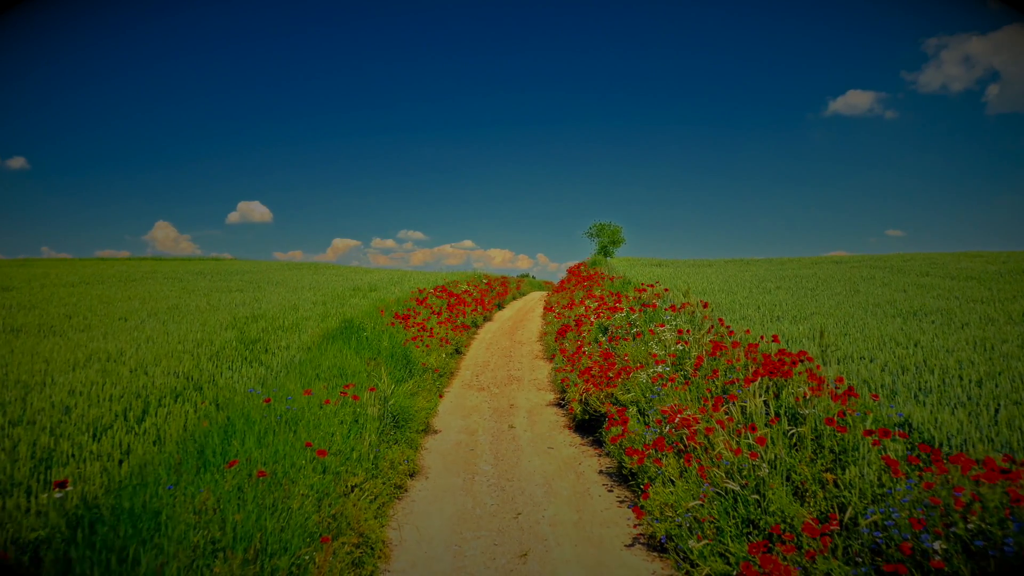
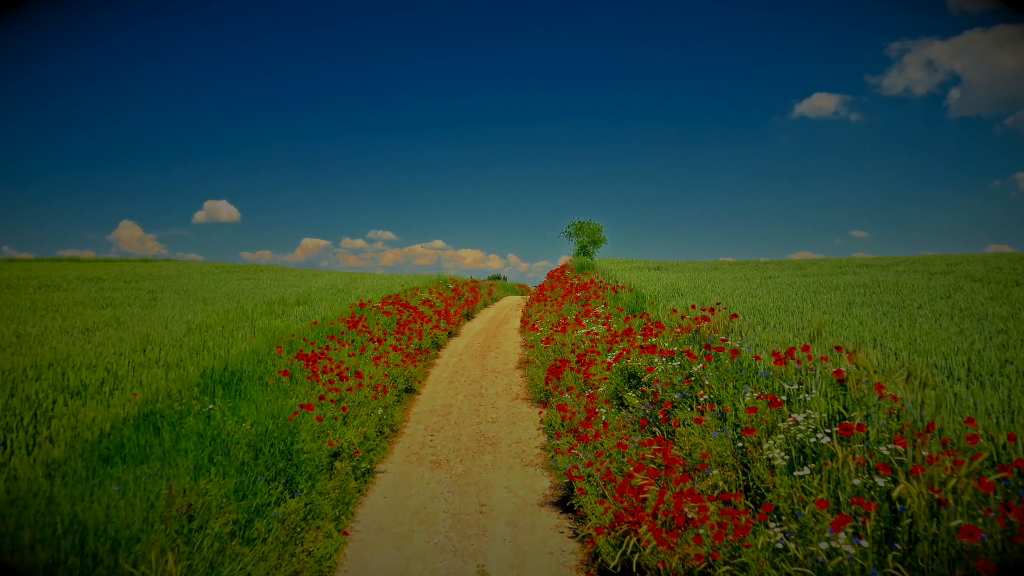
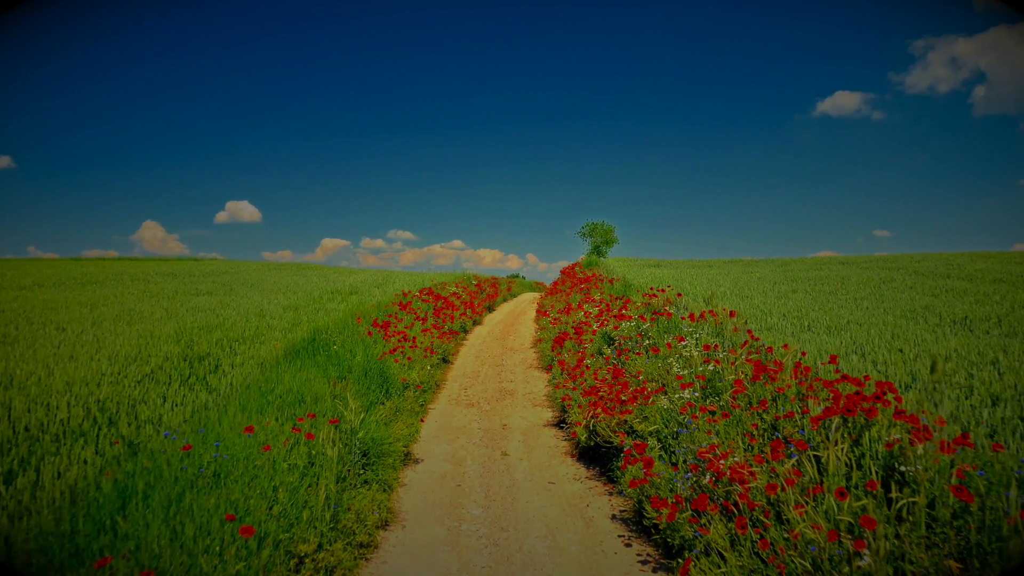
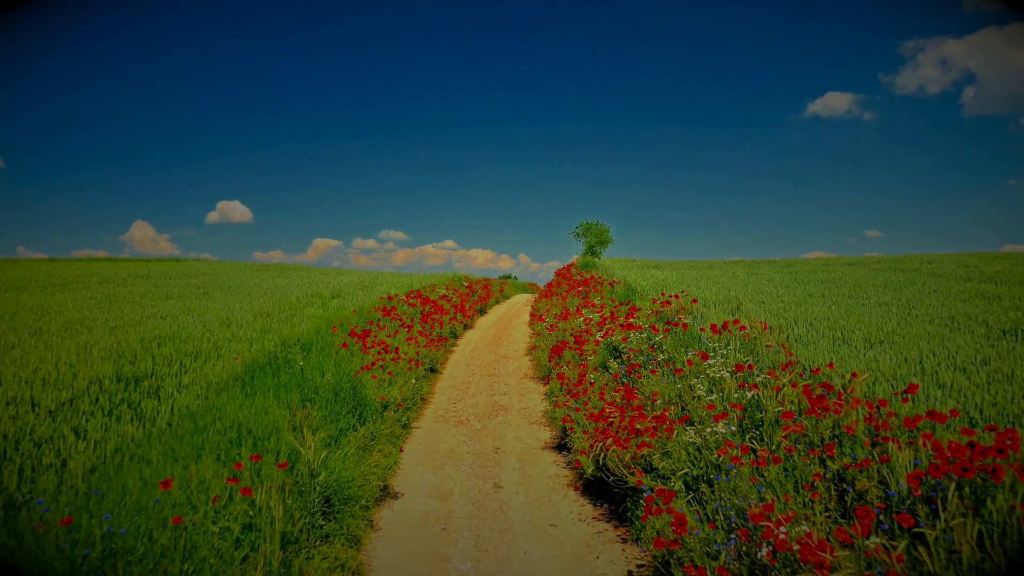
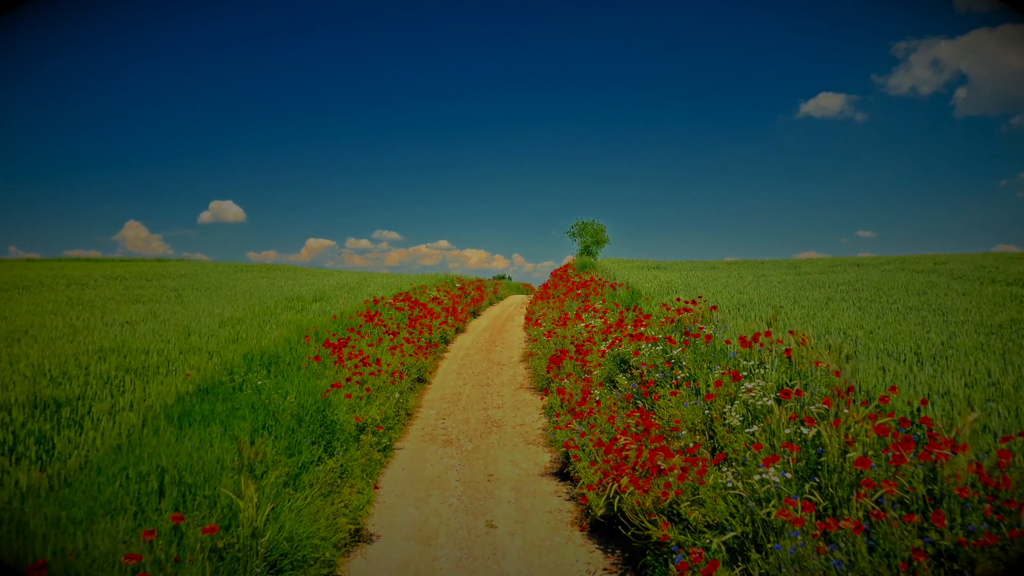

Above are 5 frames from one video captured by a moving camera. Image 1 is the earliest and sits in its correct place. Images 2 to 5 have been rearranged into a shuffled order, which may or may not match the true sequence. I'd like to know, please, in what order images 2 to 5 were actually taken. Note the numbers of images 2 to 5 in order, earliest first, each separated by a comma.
3, 4, 5, 2
